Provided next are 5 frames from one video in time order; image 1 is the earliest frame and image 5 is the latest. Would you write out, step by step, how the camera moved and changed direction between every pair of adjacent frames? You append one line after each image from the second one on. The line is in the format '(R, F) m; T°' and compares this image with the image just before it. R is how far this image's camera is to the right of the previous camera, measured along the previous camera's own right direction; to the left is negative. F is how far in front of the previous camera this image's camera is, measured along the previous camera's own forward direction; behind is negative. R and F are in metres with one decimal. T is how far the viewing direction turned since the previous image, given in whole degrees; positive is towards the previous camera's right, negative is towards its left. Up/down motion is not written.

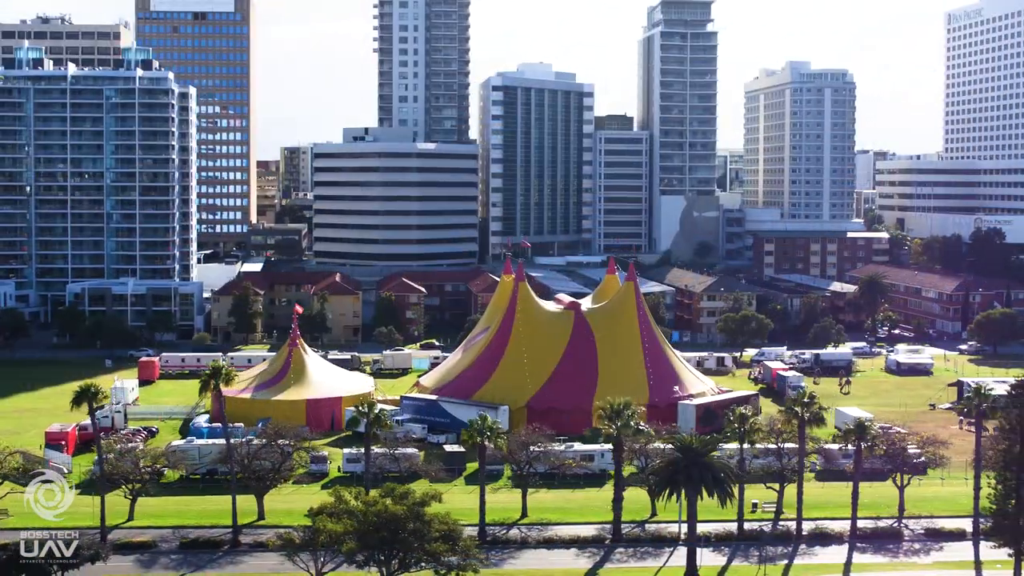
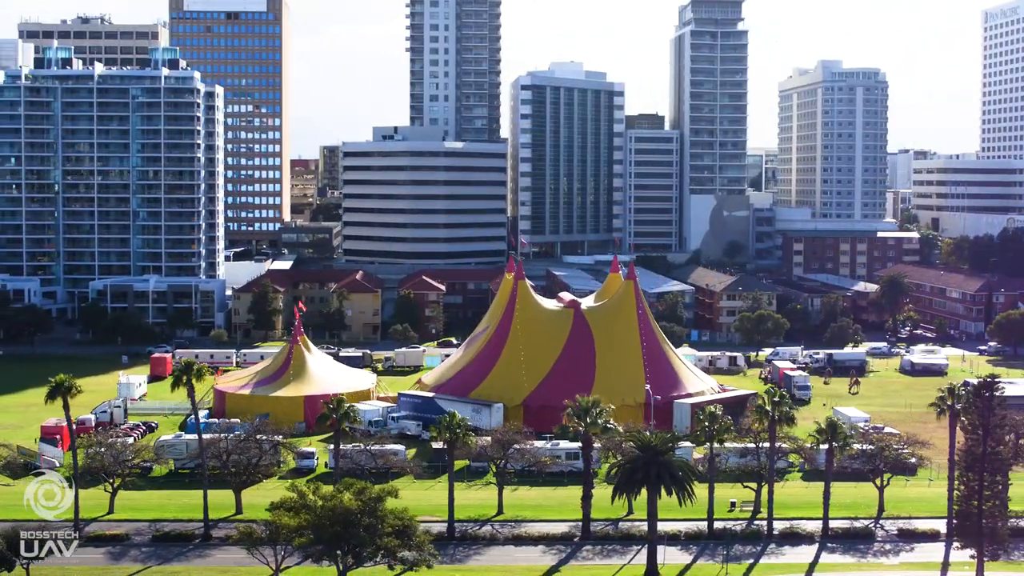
(+2.5, -0.1) m; -2°
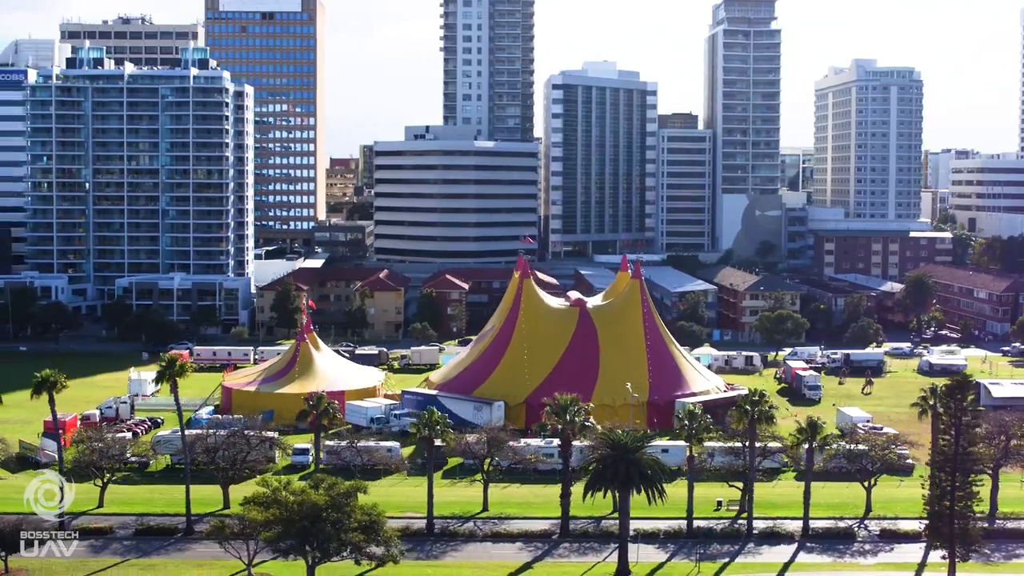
(+2.2, -0.2) m; -2°
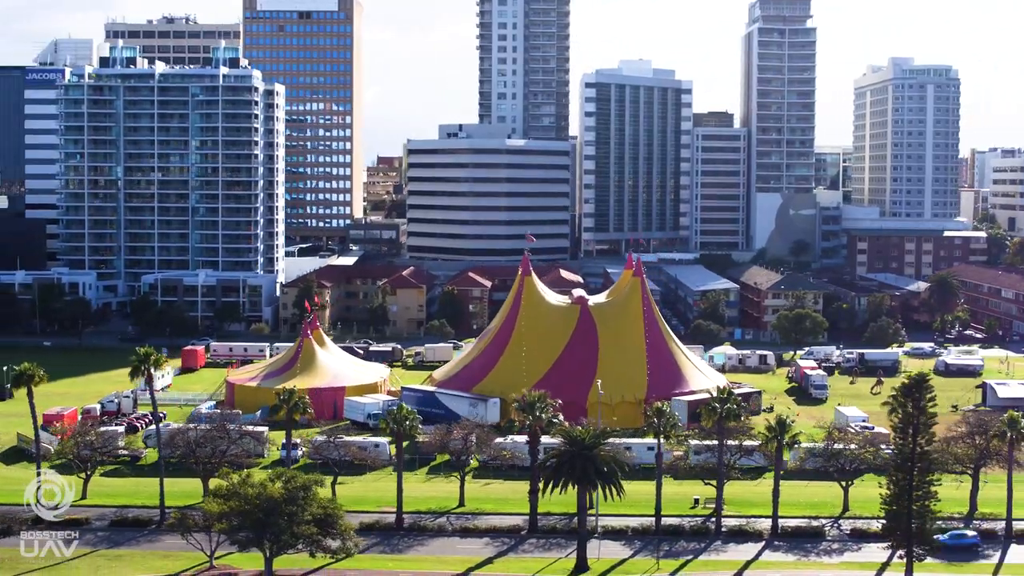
(+2.8, -0.2) m; -2°
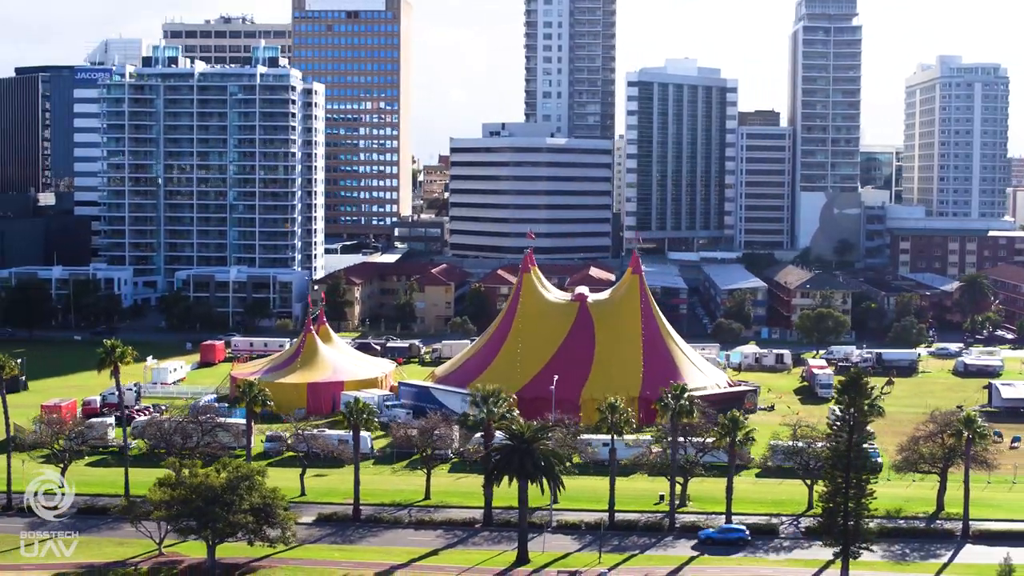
(+3.8, -0.4) m; -3°
